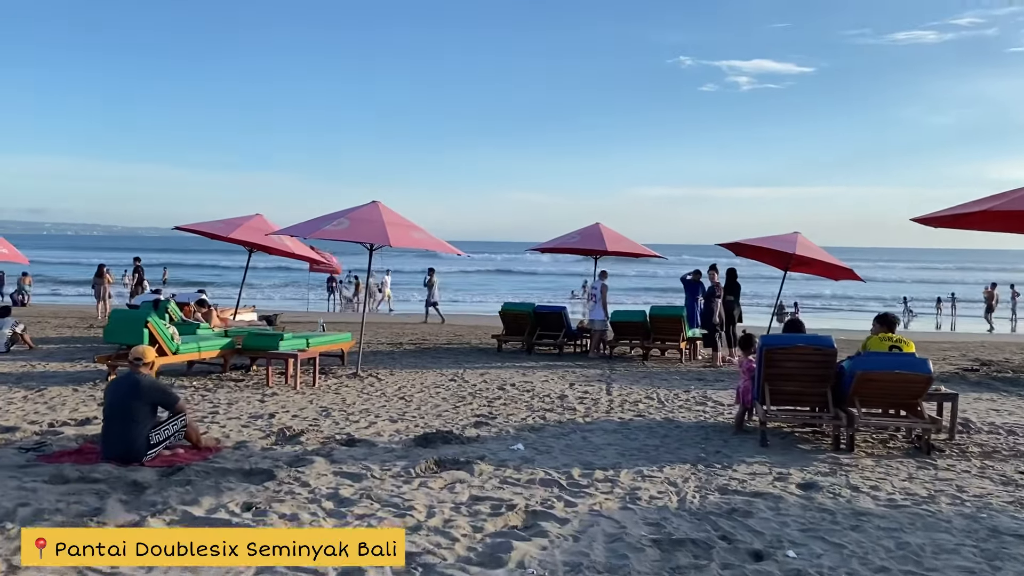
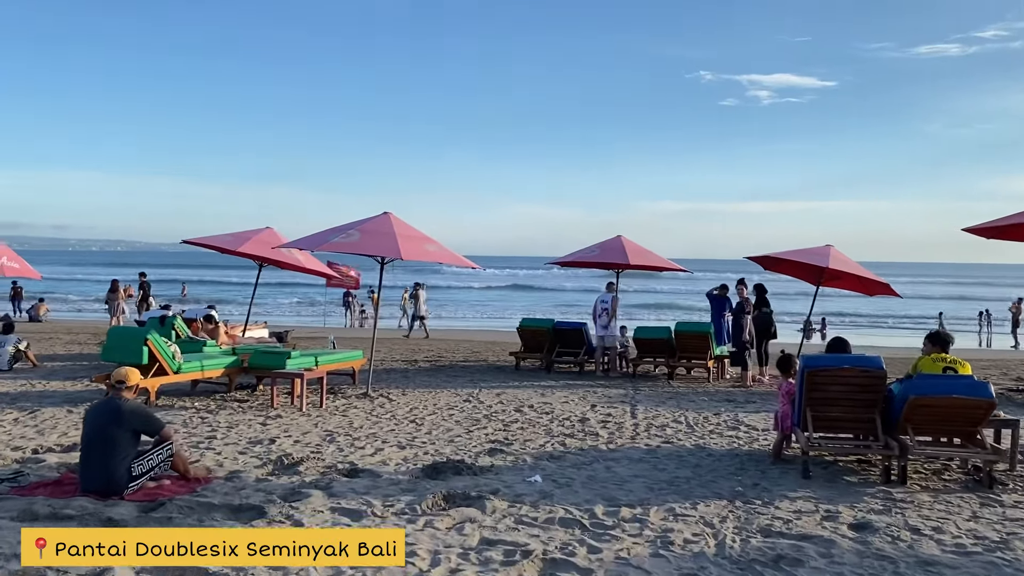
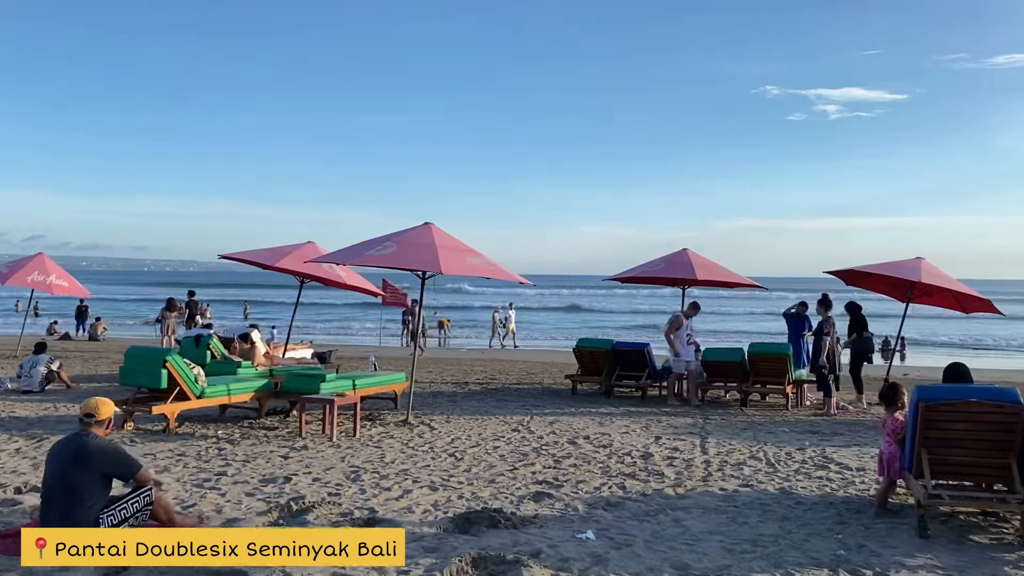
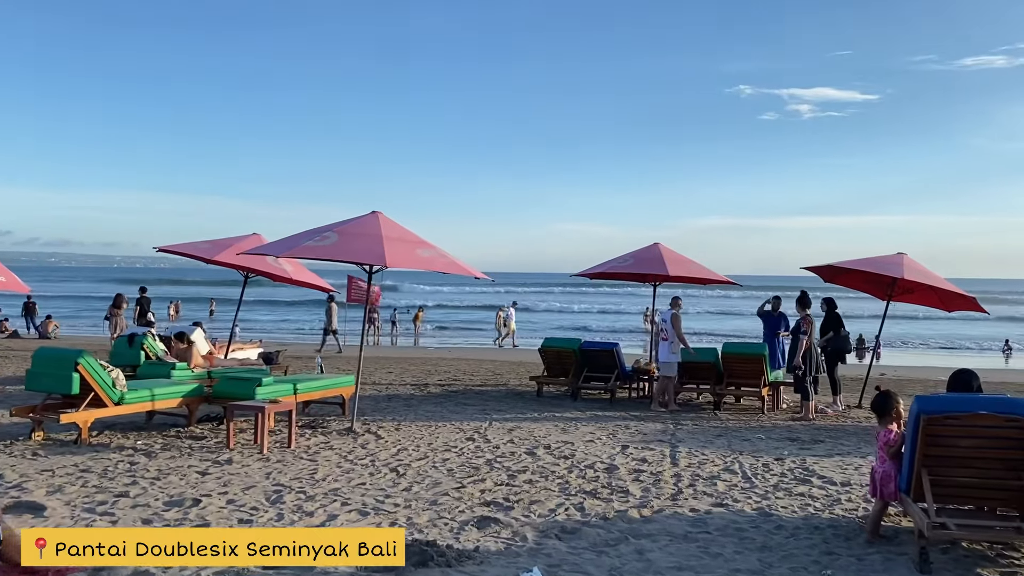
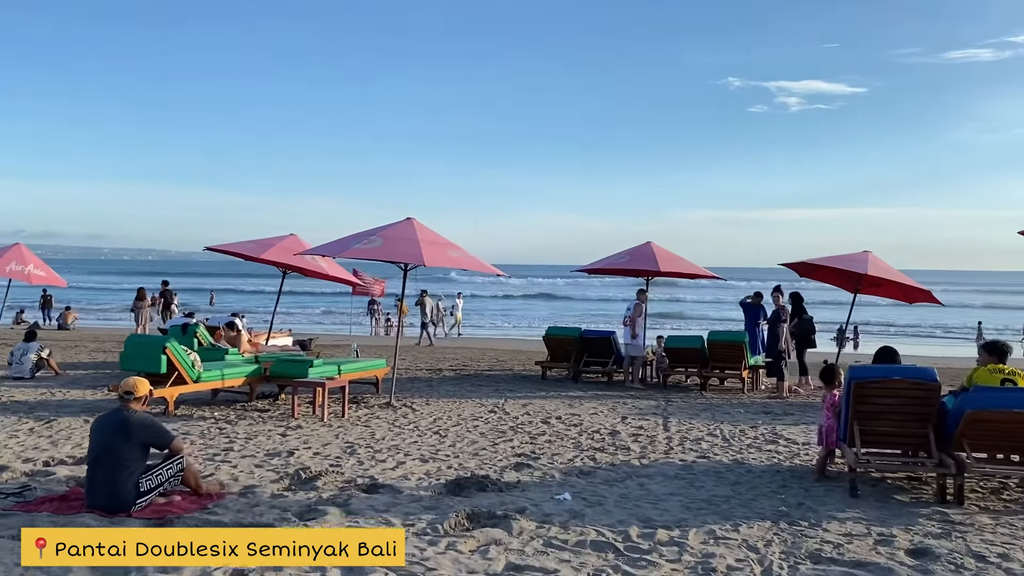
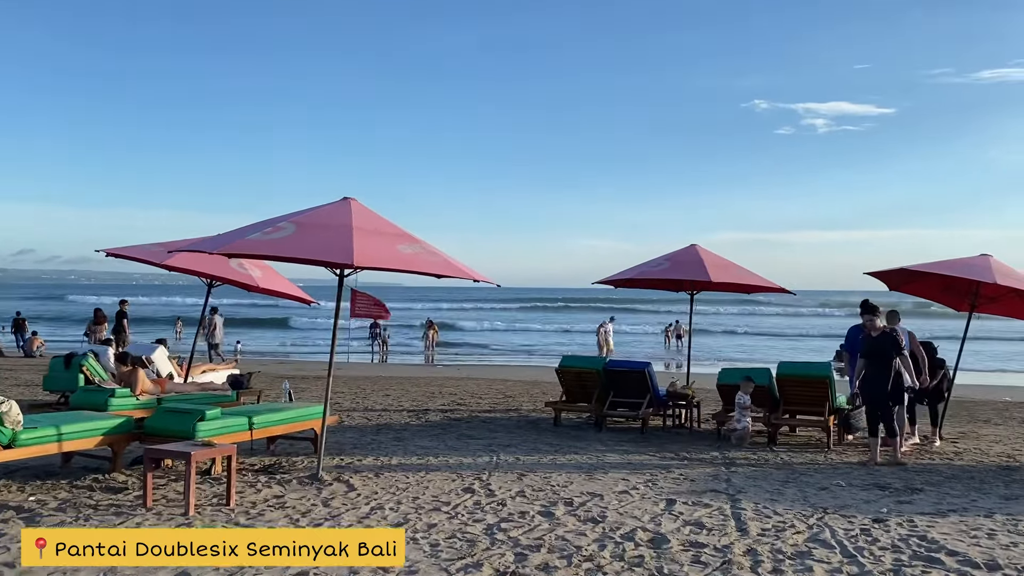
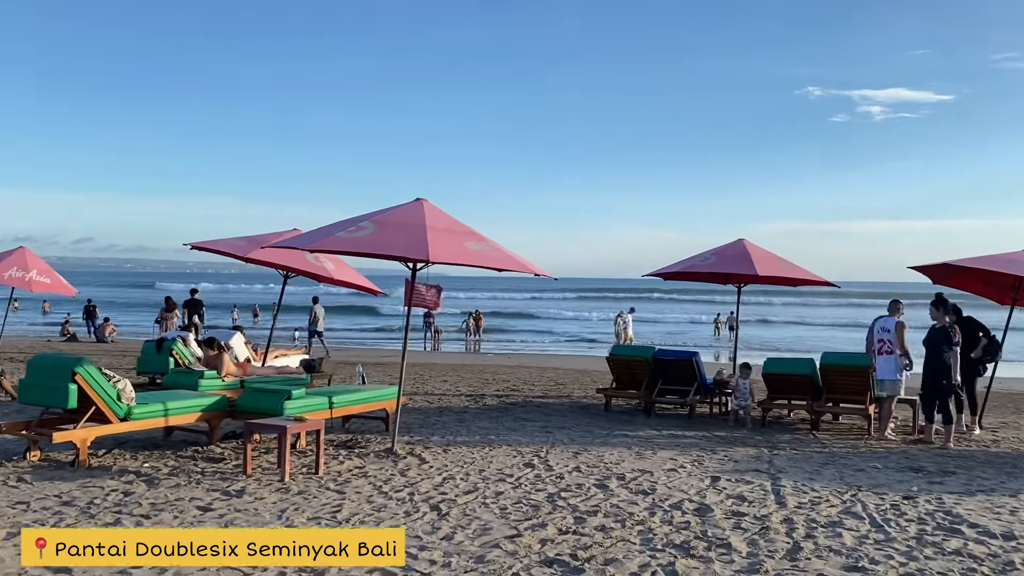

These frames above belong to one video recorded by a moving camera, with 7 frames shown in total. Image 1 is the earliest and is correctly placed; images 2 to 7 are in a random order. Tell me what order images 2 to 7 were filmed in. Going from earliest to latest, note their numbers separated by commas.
2, 5, 3, 4, 7, 6
